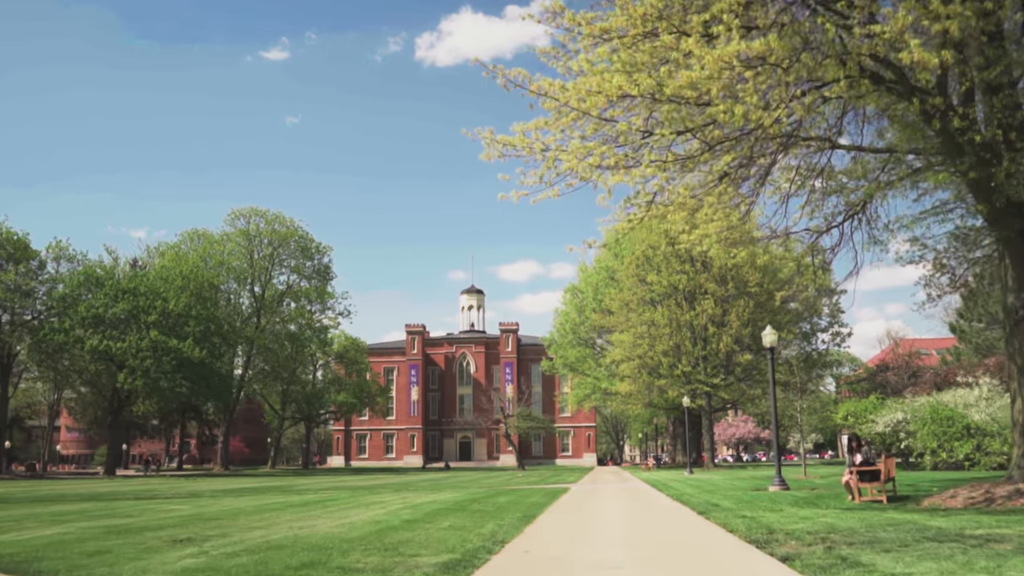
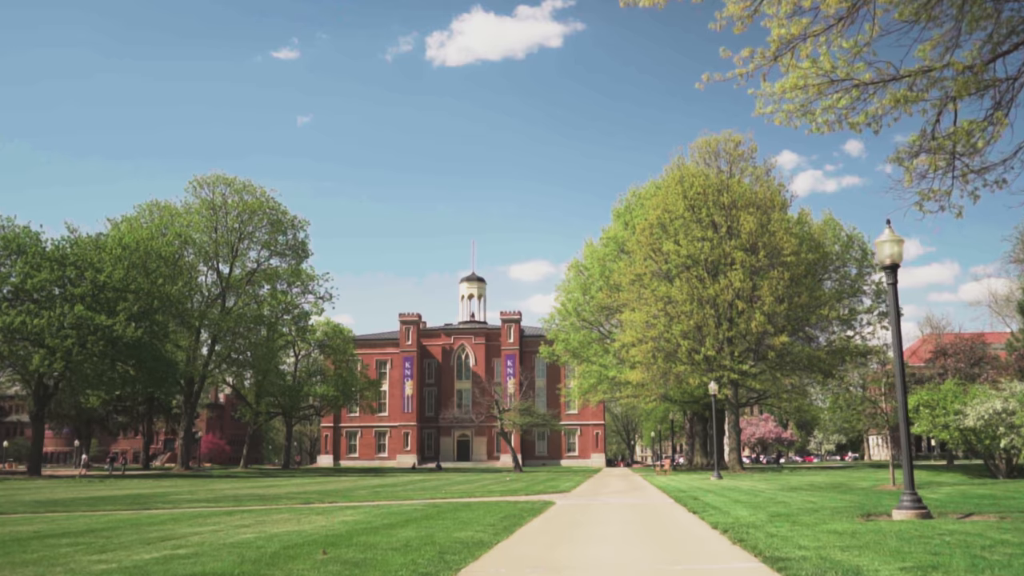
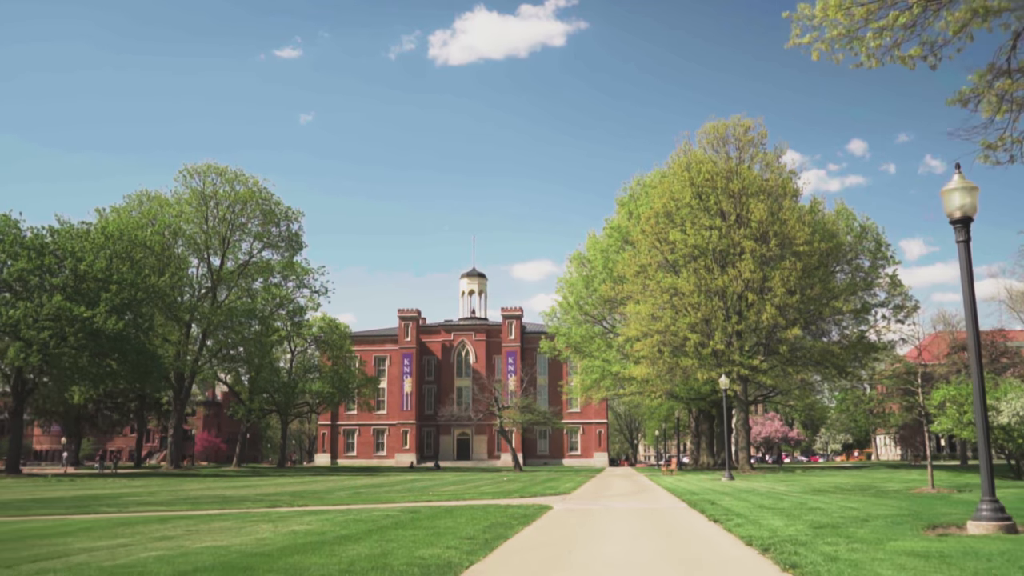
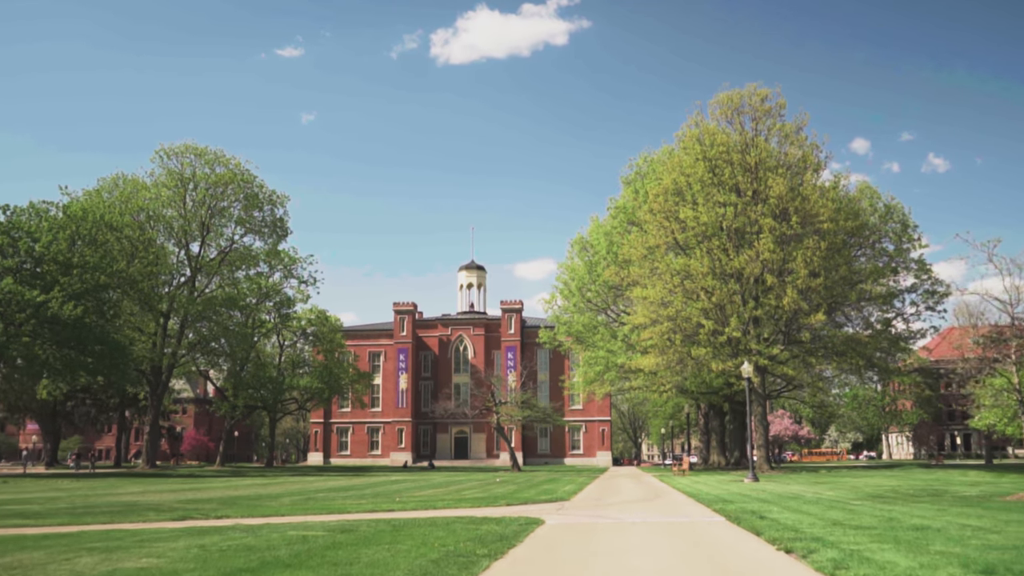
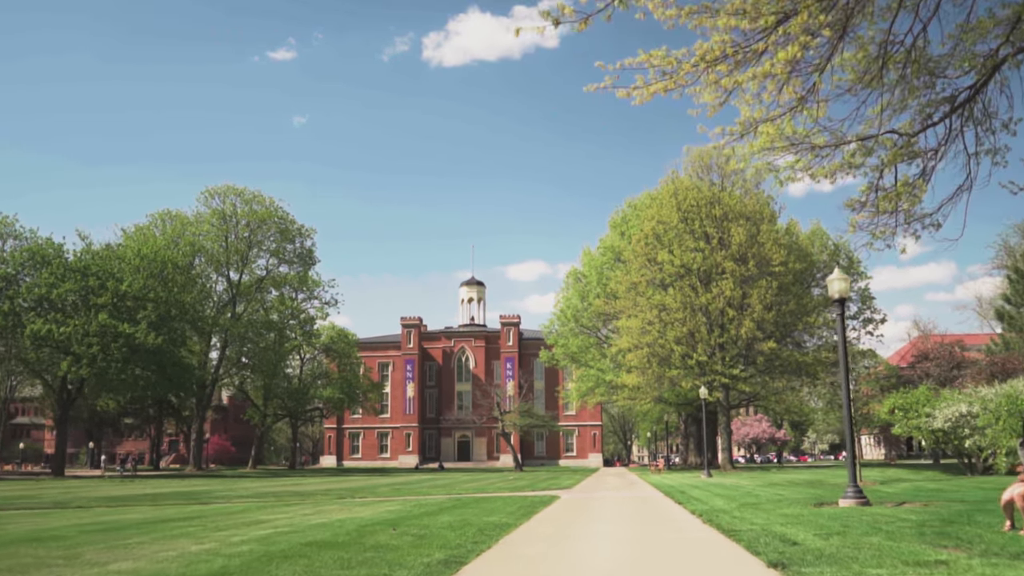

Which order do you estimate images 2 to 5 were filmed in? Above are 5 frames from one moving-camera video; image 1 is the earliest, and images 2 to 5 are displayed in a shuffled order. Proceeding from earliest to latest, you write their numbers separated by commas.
5, 2, 3, 4
